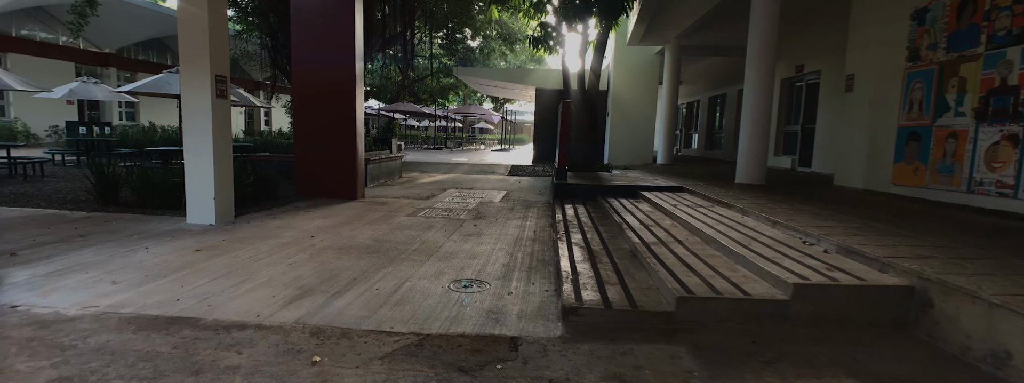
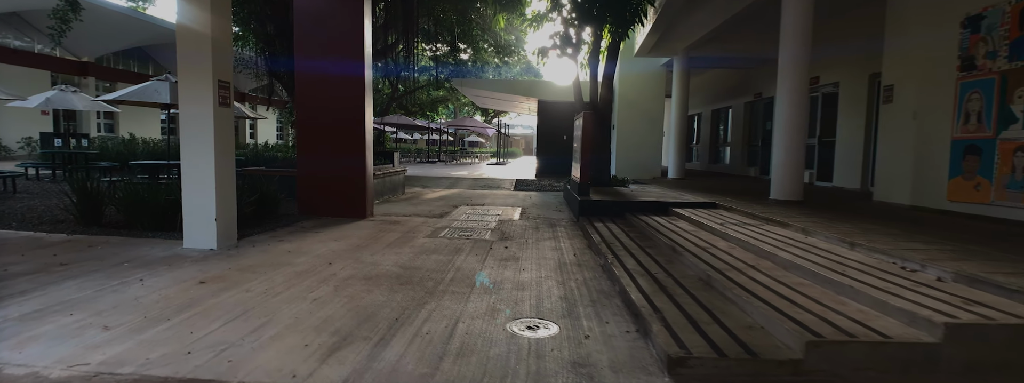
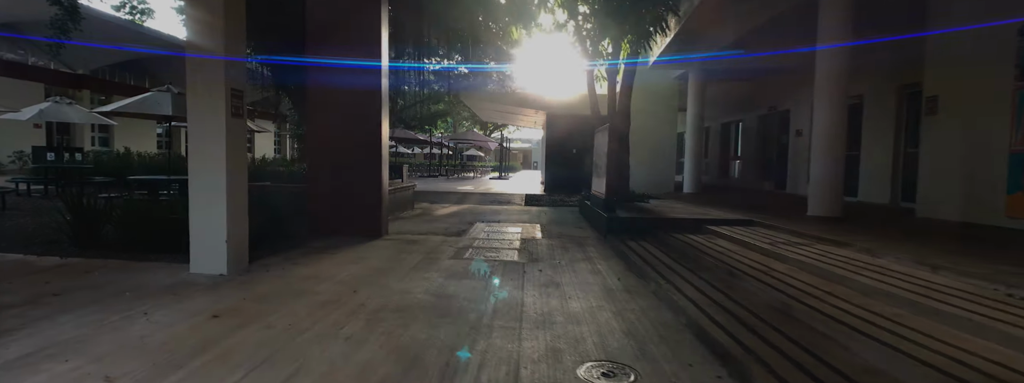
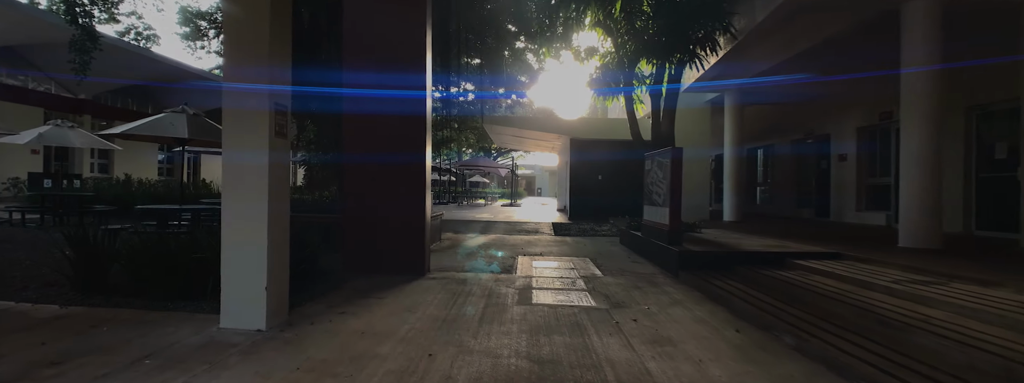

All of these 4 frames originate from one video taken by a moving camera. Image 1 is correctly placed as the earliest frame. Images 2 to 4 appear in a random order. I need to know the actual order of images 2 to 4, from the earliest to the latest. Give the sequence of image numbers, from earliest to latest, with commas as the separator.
2, 3, 4
